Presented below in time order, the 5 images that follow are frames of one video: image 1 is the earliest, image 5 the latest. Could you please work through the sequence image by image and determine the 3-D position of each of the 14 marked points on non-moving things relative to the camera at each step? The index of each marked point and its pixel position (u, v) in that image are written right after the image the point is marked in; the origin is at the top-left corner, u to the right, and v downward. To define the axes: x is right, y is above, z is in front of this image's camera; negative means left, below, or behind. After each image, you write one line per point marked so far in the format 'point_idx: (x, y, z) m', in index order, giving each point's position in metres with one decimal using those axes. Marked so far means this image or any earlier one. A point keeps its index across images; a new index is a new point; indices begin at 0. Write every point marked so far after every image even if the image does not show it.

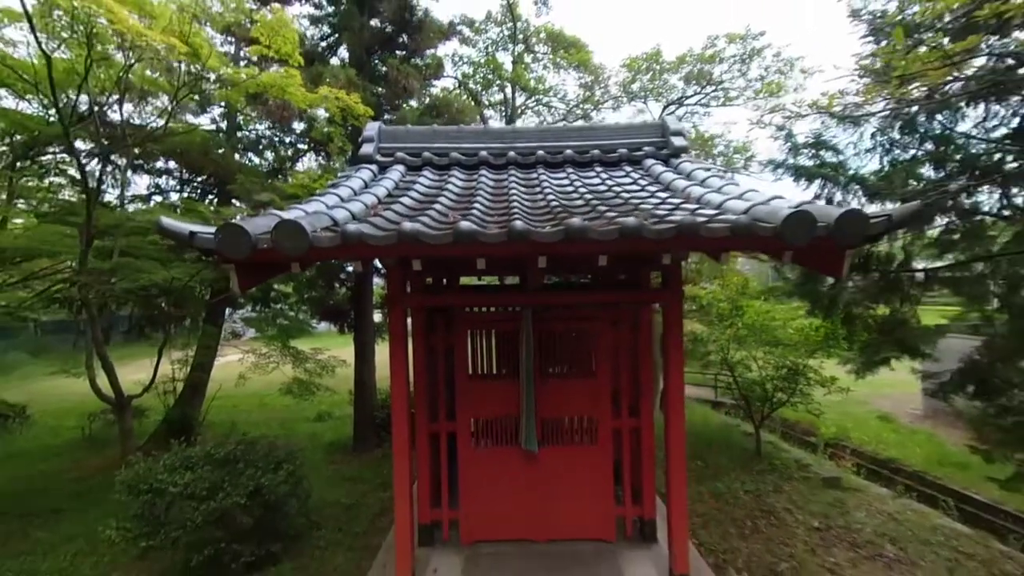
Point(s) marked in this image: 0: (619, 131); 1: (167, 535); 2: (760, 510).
0: (+1.2, +1.8, +4.9) m
1: (-3.2, -2.3, +4.1) m
2: (+3.4, -3.0, +5.8) m
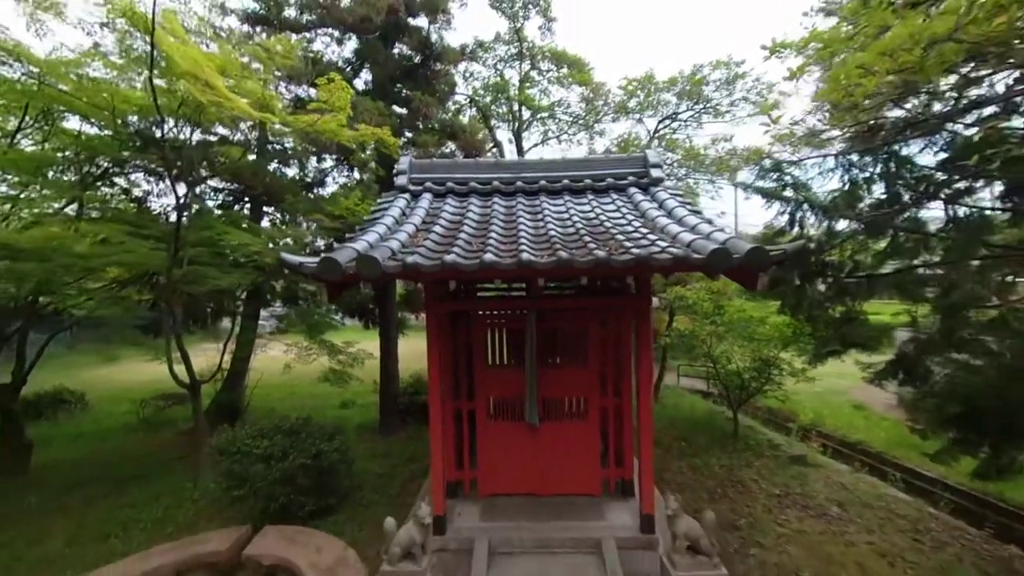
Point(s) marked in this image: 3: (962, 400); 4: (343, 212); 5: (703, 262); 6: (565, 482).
0: (+1.3, +1.7, +5.9) m
1: (-3.1, -2.4, +5.2) m
2: (+3.5, -3.1, +6.8) m
3: (+5.6, -1.4, +5.3) m
4: (-3.1, +1.3, +8.4) m
5: (+1.6, +0.2, +3.4) m
6: (+0.6, -2.2, +4.8) m
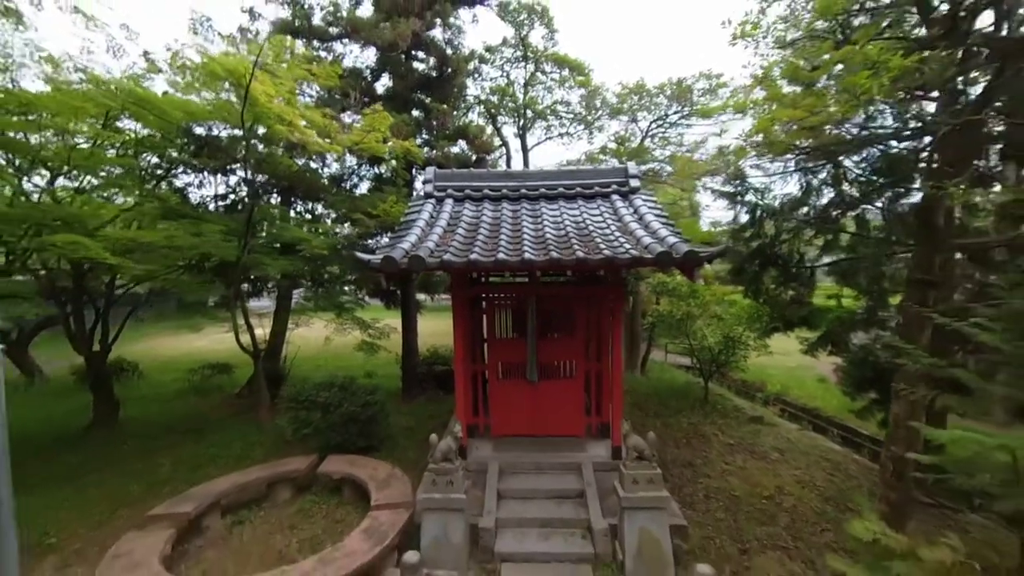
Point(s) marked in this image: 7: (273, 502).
0: (+1.4, +1.9, +7.2) m
1: (-3.1, -2.2, +6.7) m
2: (+3.5, -2.8, +8.2) m
3: (+5.6, -1.2, +6.6) m
4: (-3.0, +1.7, +9.8) m
5: (+1.6, +0.3, +4.8) m
6: (+0.7, -2.0, +6.3) m
7: (-3.2, -2.9, +5.7) m
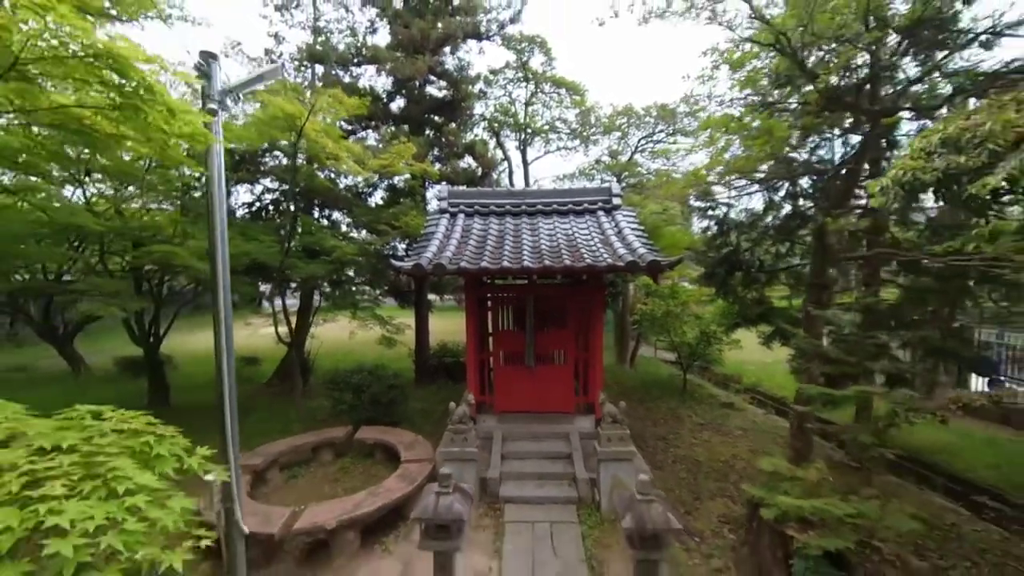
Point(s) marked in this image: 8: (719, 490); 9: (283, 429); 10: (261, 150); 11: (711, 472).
0: (+1.5, +1.9, +8.4) m
1: (-3.0, -2.2, +8.0) m
2: (+3.6, -2.9, +9.5) m
3: (+5.7, -1.3, +7.9) m
4: (-2.9, +1.7, +11.1) m
5: (+1.6, +0.3, +6.1) m
6: (+0.7, -2.0, +7.6) m
7: (-3.2, -2.9, +7.0) m
8: (+3.1, -3.0, +6.4) m
9: (-4.6, -2.8, +8.5) m
10: (-5.8, +3.2, +9.9) m
11: (+3.2, -3.0, +6.9) m
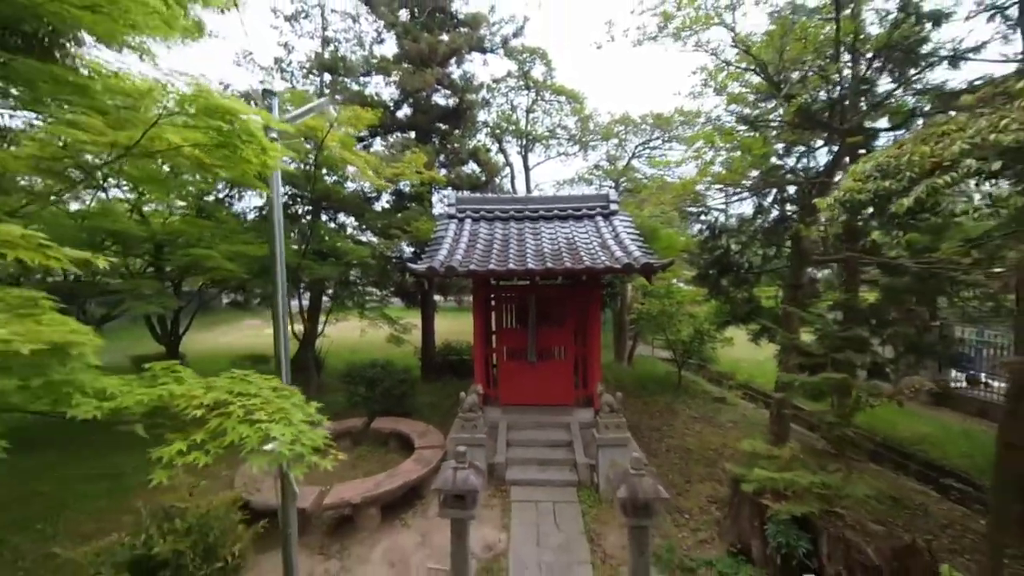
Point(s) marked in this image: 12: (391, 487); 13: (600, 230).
0: (+1.5, +1.9, +9.0) m
1: (-3.0, -2.2, +8.5) m
2: (+3.6, -2.9, +10.0) m
3: (+5.7, -1.3, +8.5) m
4: (-2.9, +1.7, +11.6) m
5: (+1.7, +0.3, +6.6) m
6: (+0.8, -2.1, +8.1) m
7: (-3.1, -2.9, +7.5) m
8: (+3.2, -3.0, +6.9) m
9: (-4.5, -2.8, +9.0) m
10: (-5.8, +3.2, +10.4) m
11: (+3.3, -3.0, +7.4) m
12: (-1.6, -2.6, +5.6) m
13: (+1.7, +1.1, +8.2) m
